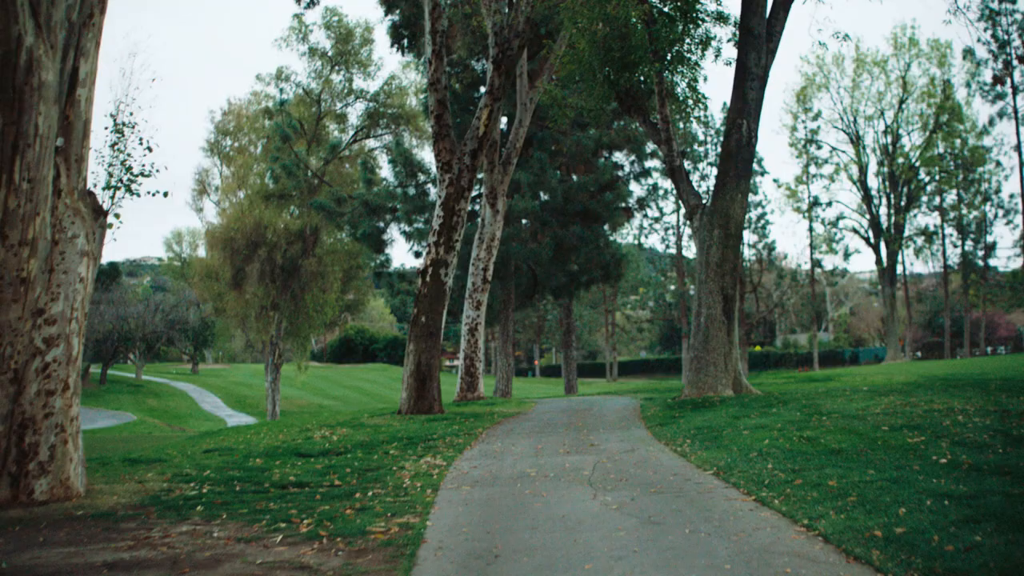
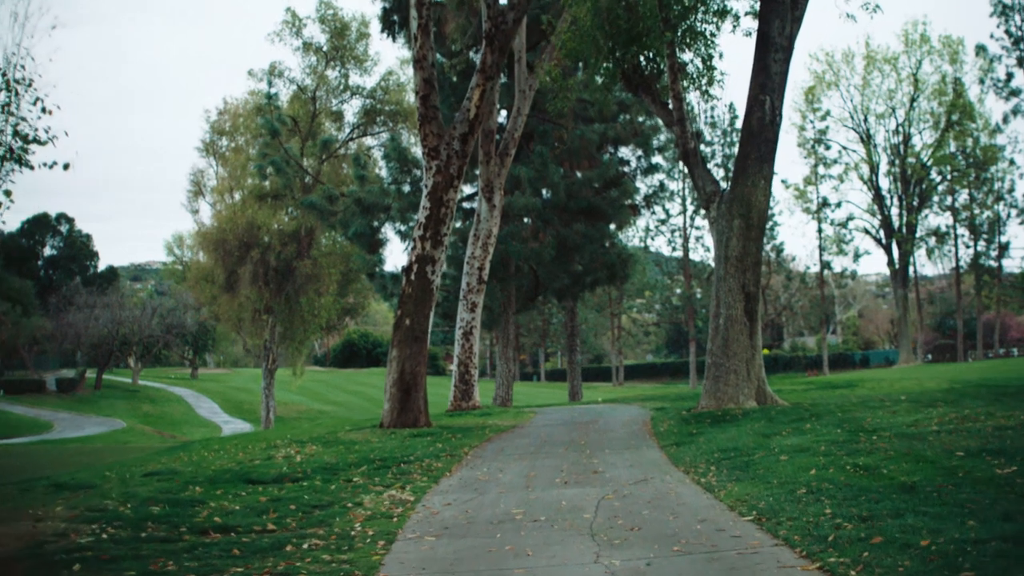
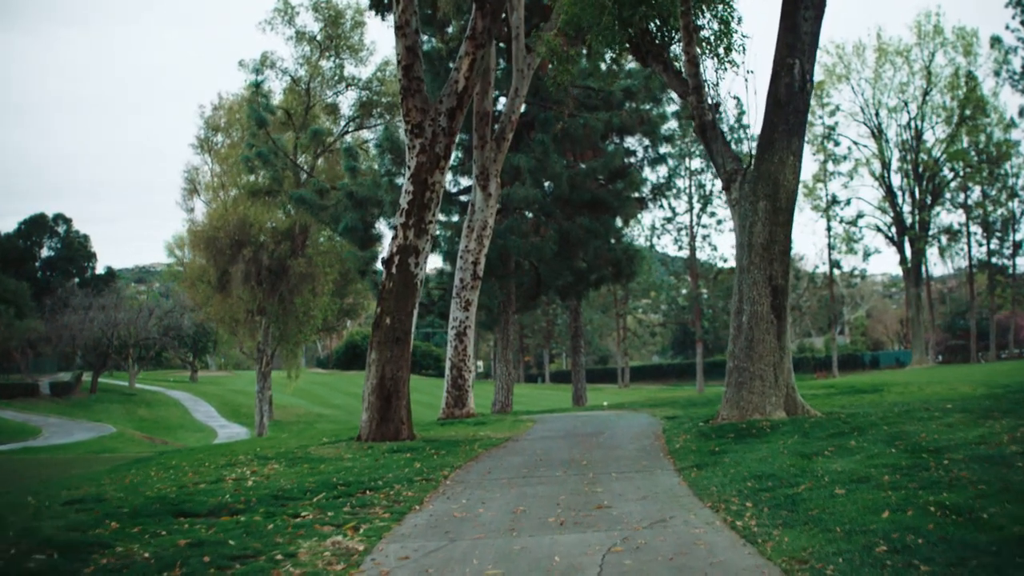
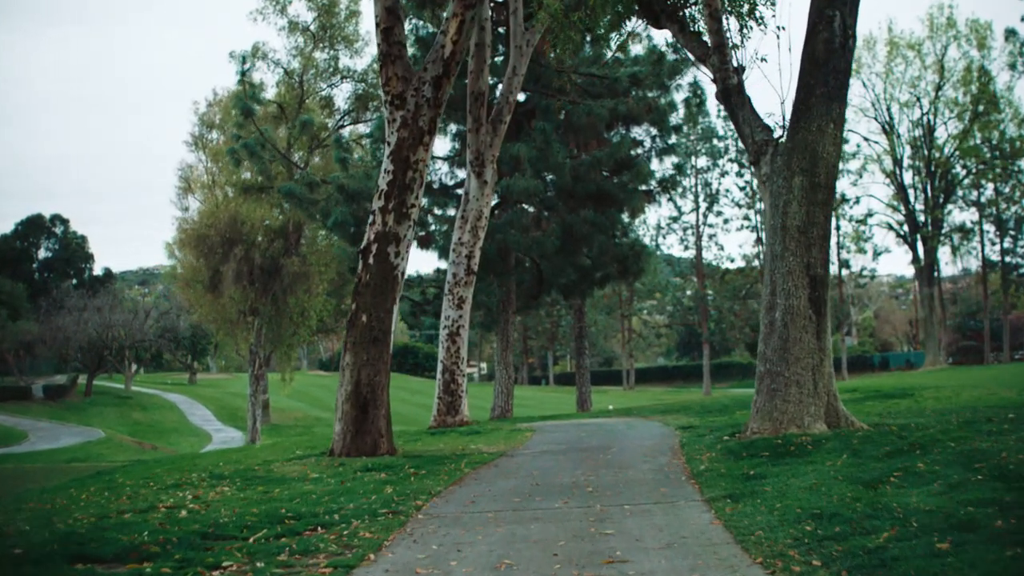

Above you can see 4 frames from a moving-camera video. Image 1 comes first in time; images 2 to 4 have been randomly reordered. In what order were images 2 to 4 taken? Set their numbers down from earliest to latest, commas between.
2, 3, 4
